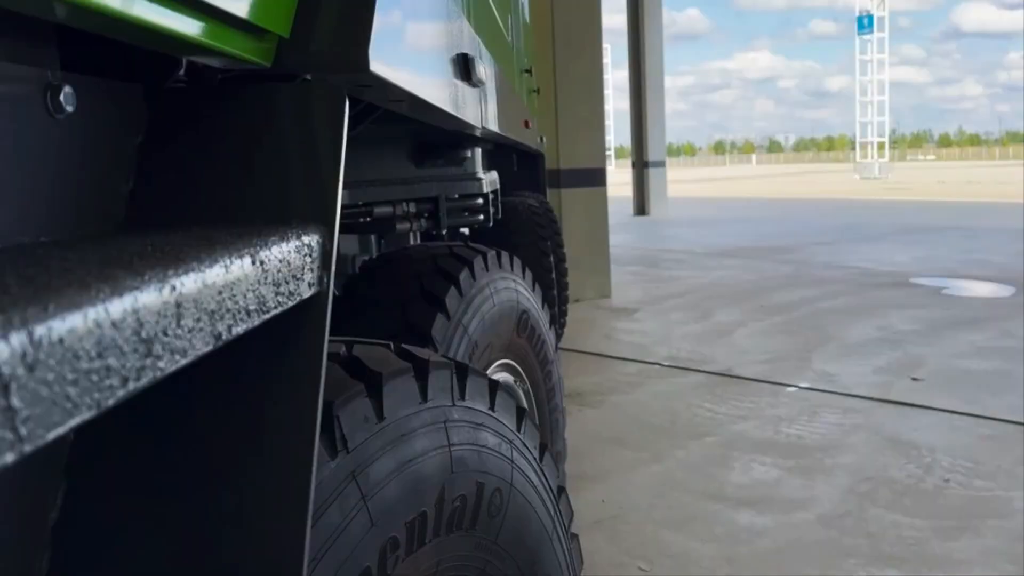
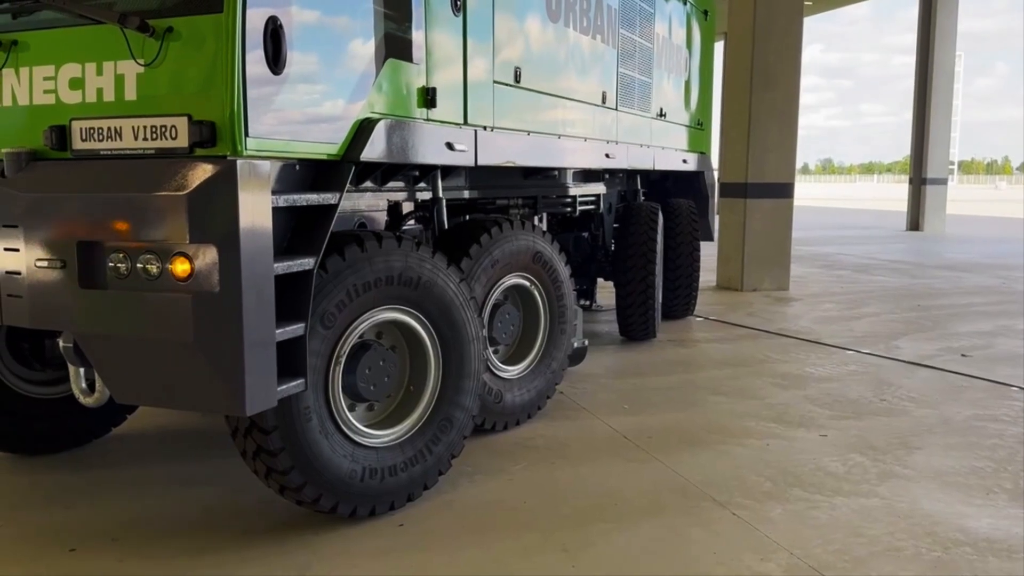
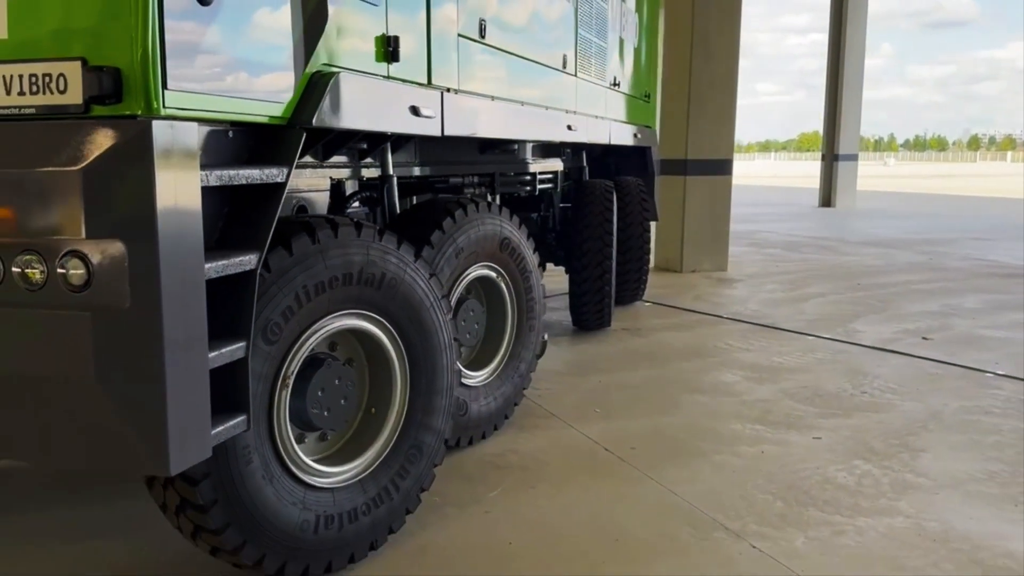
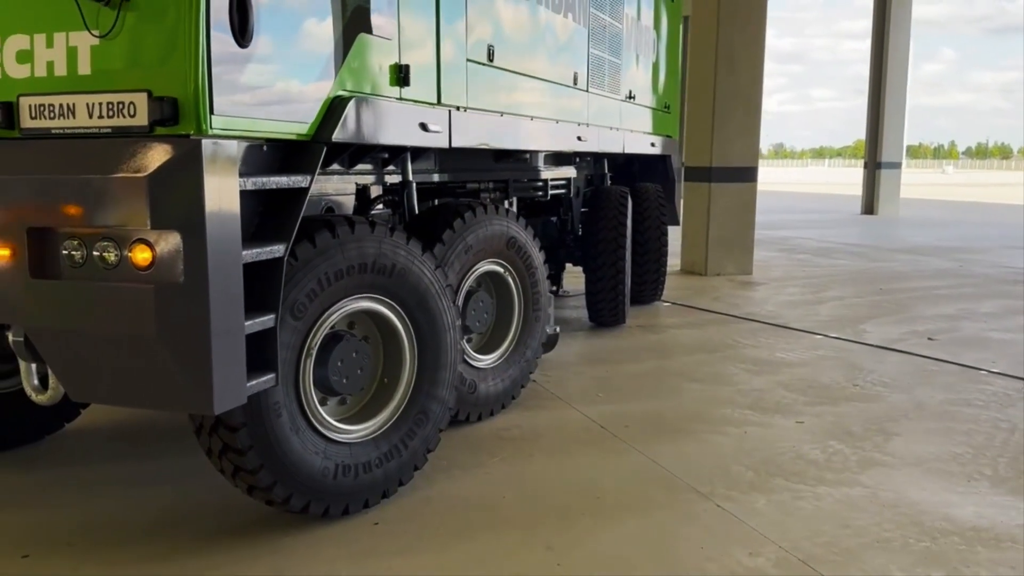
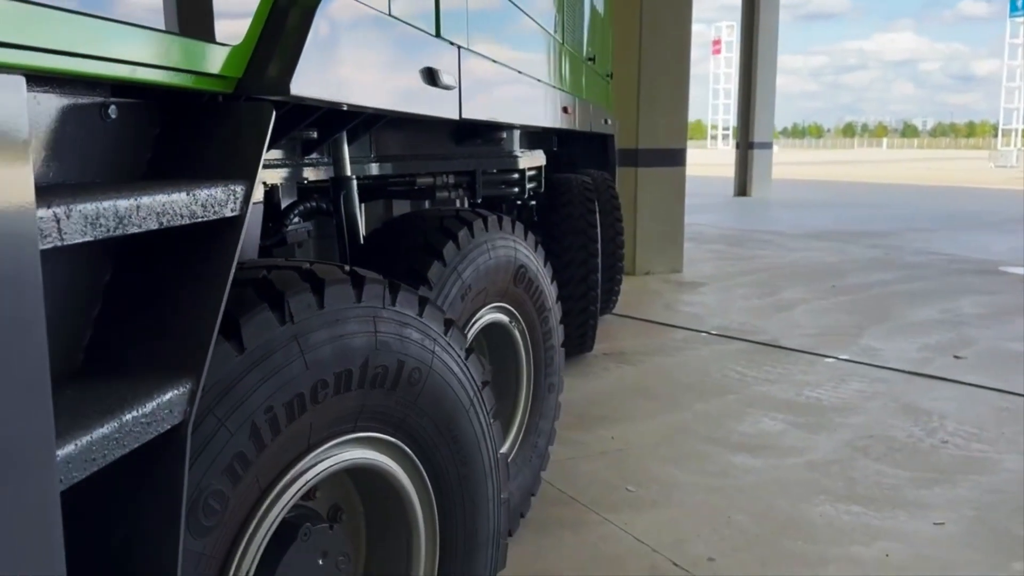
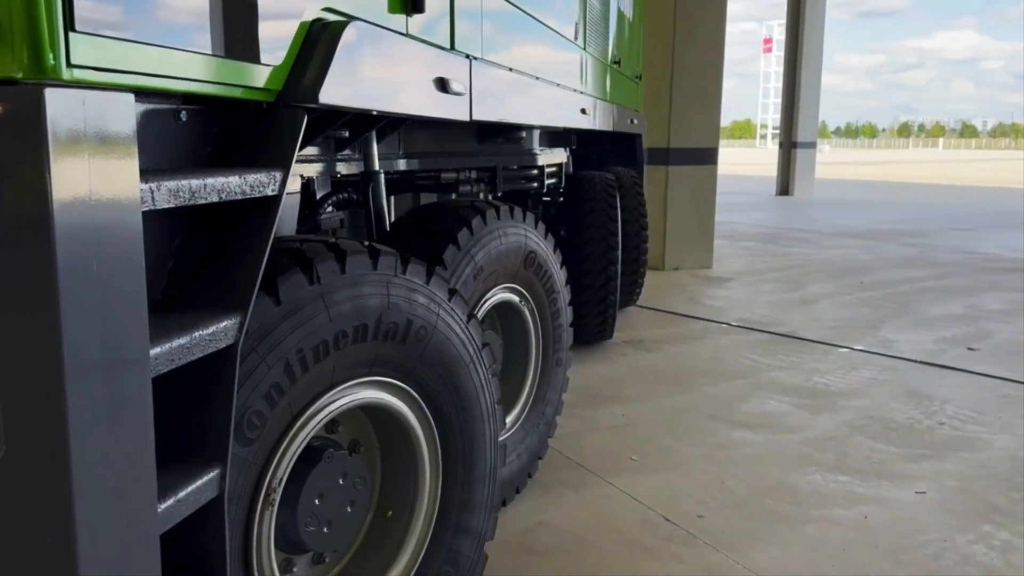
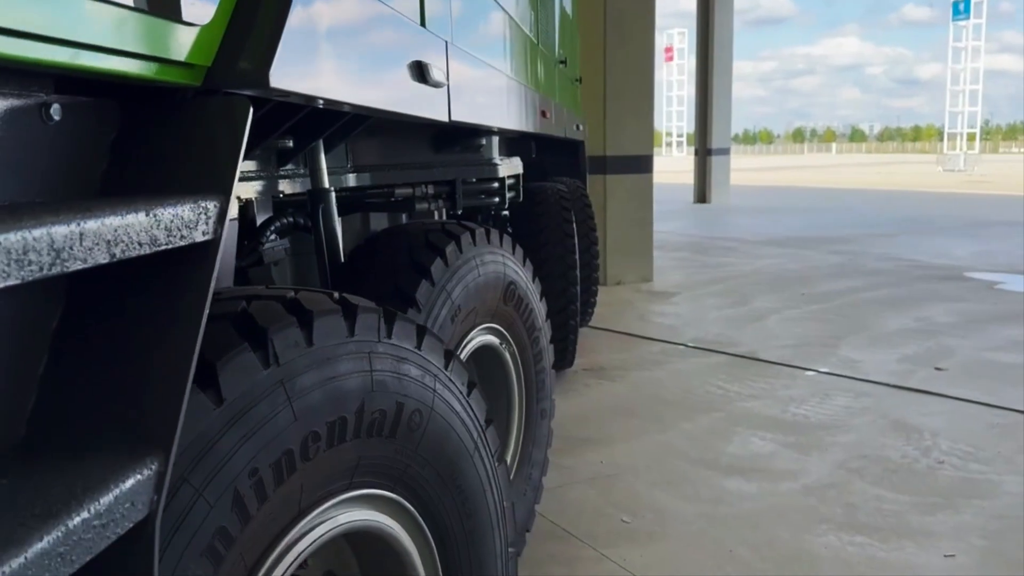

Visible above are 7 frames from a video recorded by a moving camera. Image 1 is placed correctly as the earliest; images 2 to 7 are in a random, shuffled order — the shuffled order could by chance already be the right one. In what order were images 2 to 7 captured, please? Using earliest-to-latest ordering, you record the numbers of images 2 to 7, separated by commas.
7, 5, 6, 3, 4, 2
